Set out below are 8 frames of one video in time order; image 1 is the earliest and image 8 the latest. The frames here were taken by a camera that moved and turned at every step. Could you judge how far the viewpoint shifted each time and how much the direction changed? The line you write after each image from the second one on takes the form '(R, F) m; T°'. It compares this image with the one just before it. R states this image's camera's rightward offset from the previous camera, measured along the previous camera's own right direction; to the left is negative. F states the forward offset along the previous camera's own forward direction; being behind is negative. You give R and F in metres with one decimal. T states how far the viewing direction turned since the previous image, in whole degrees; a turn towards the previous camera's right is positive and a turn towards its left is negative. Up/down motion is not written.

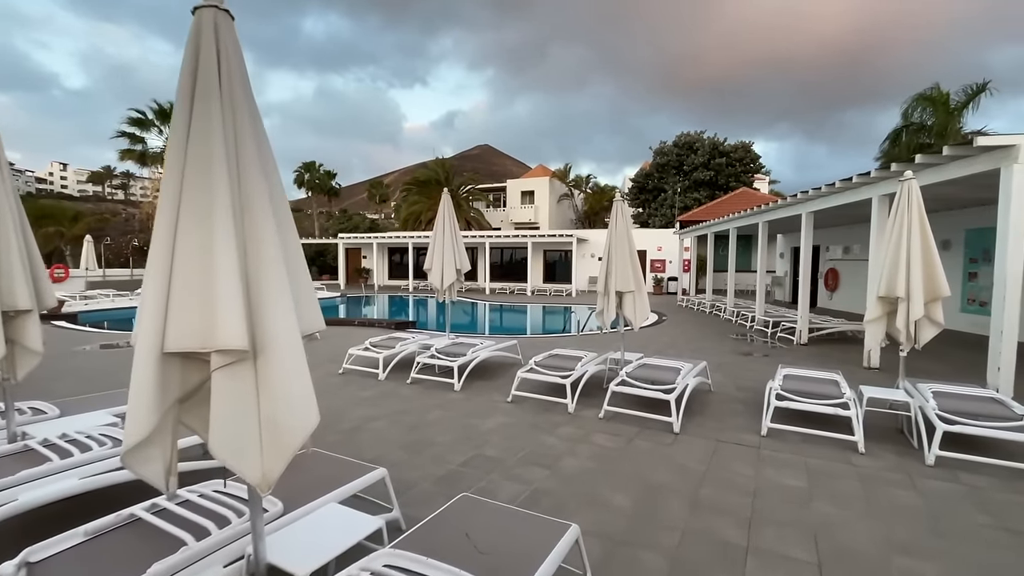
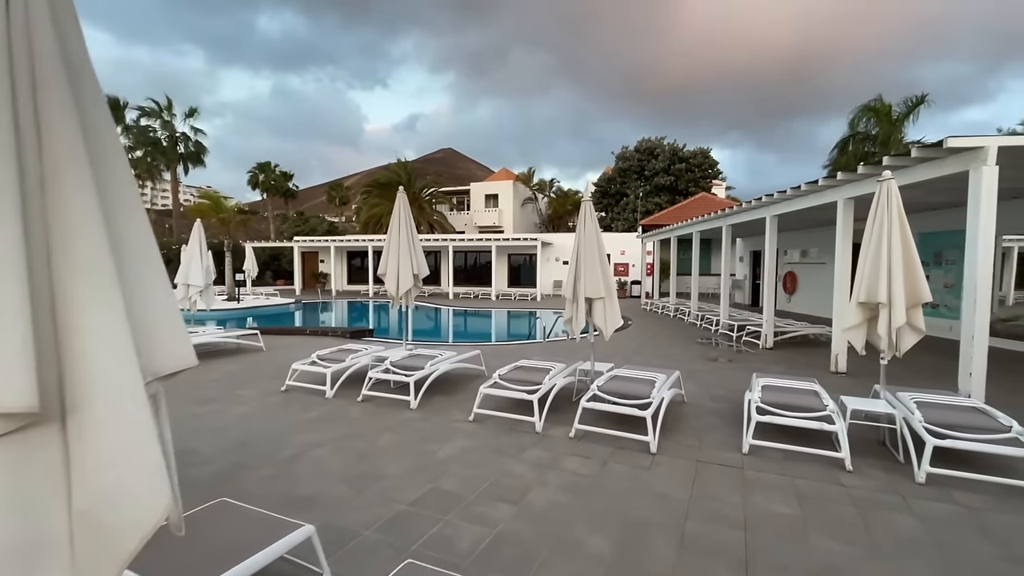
(0.0, +0.4) m; +4°
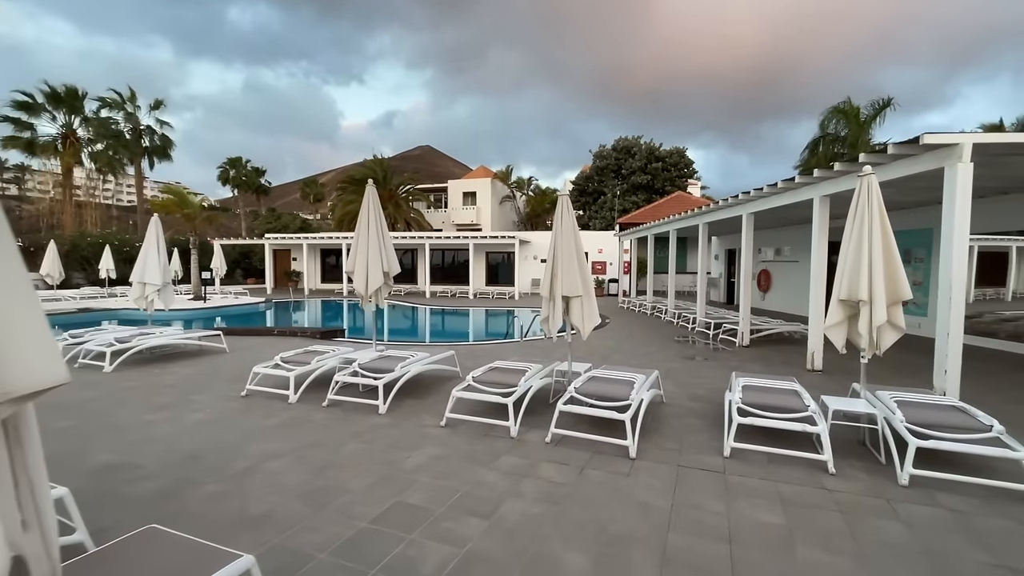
(0.0, +0.2) m; +3°
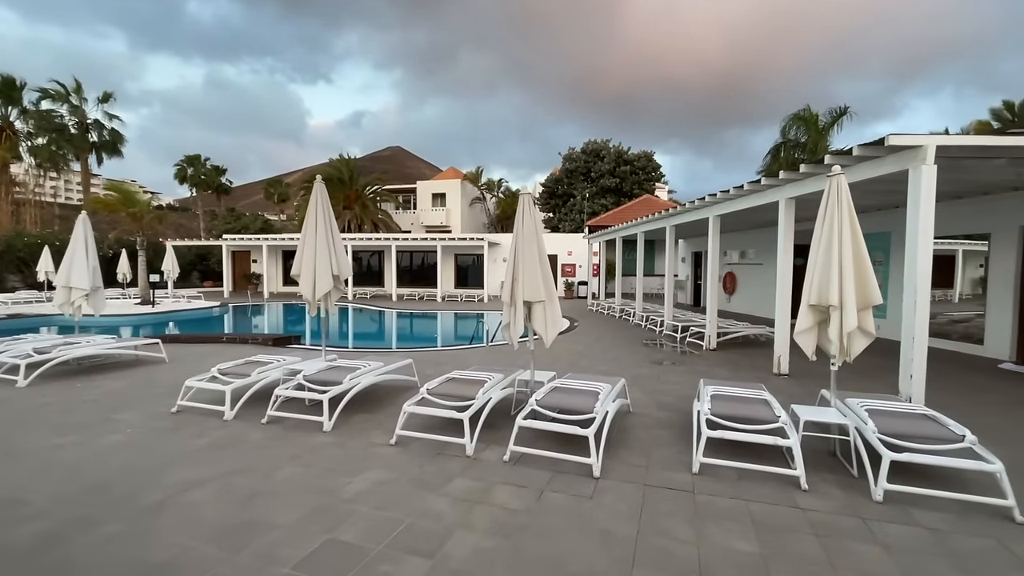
(+0.1, +0.3) m; +3°
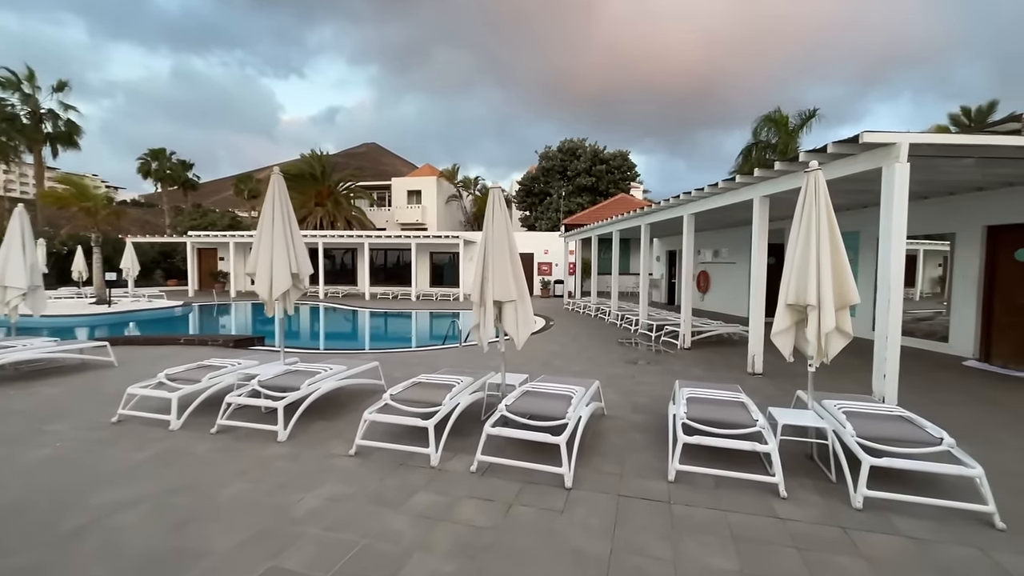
(+0.1, +0.2) m; +3°
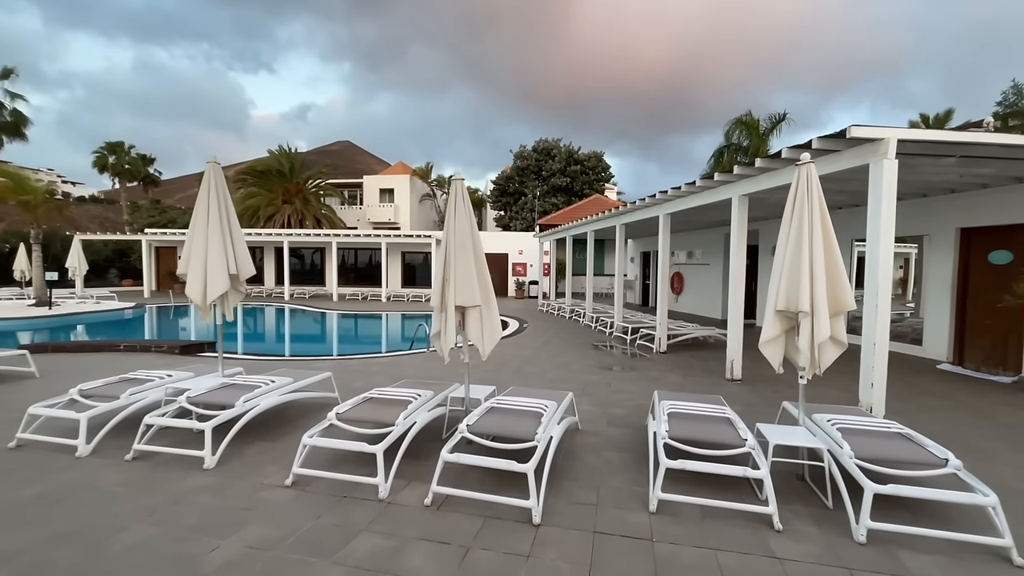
(+0.1, +0.4) m; +3°
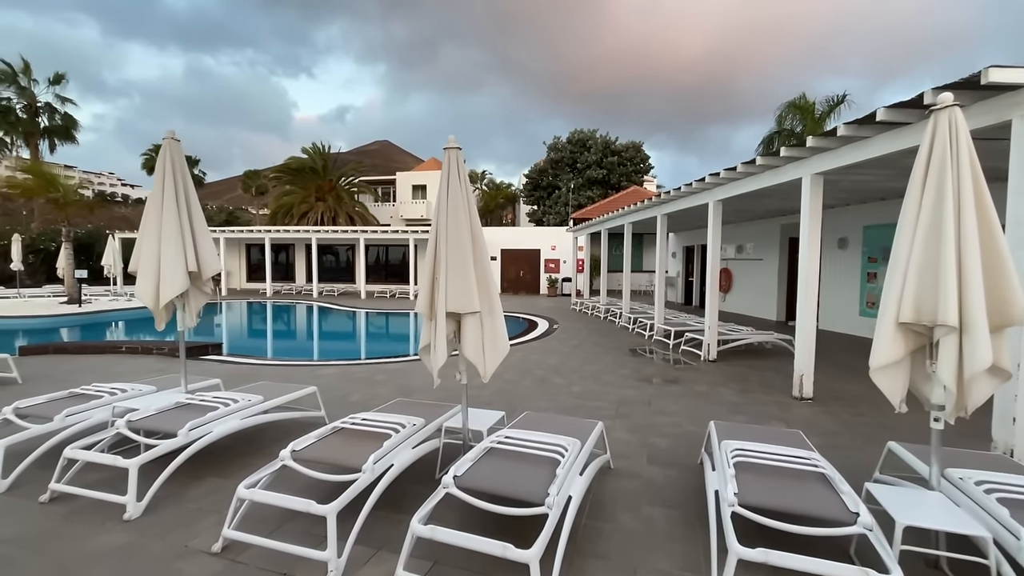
(+0.2, +1.0) m; -4°
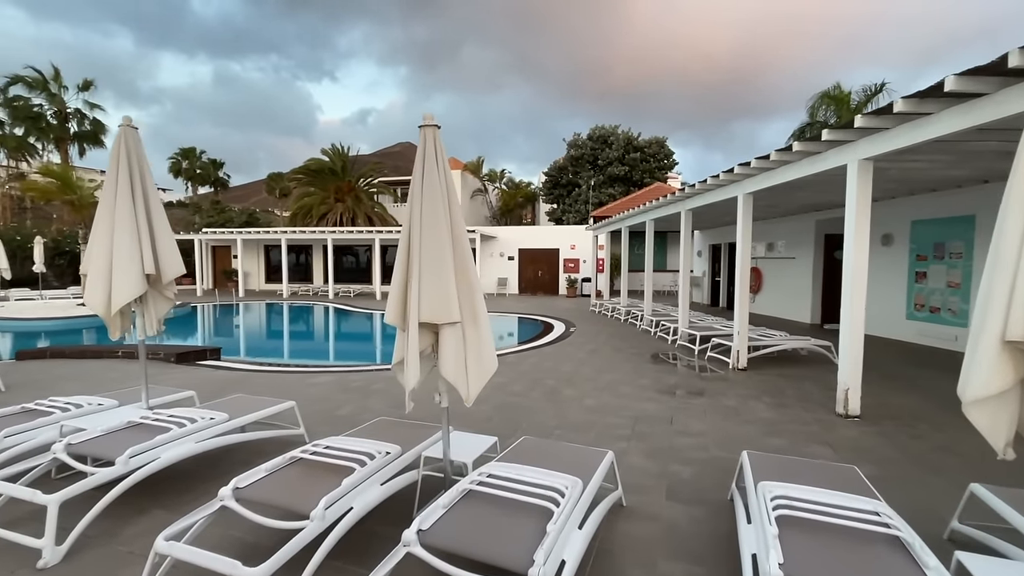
(+0.2, +0.5) m; -3°
